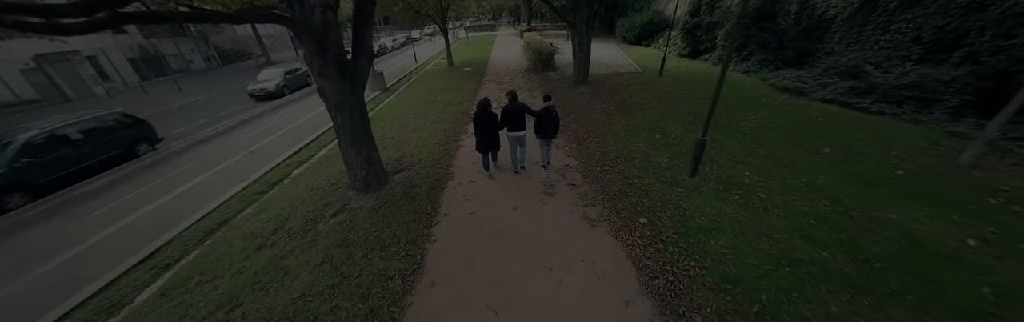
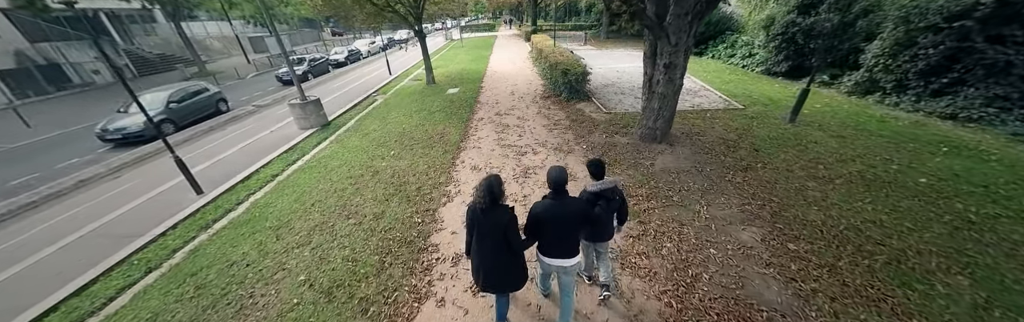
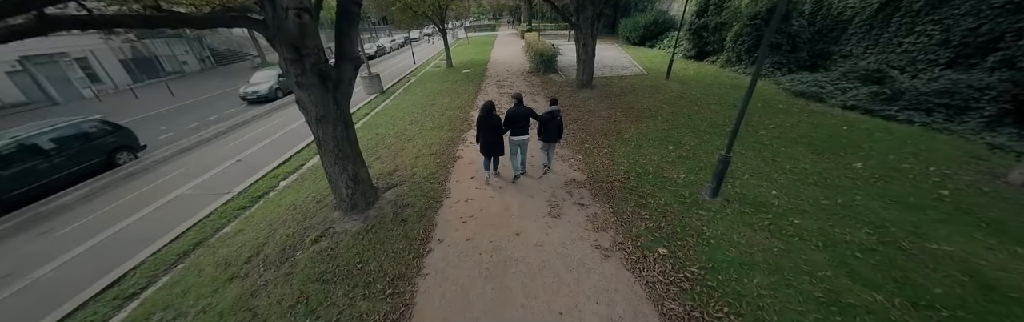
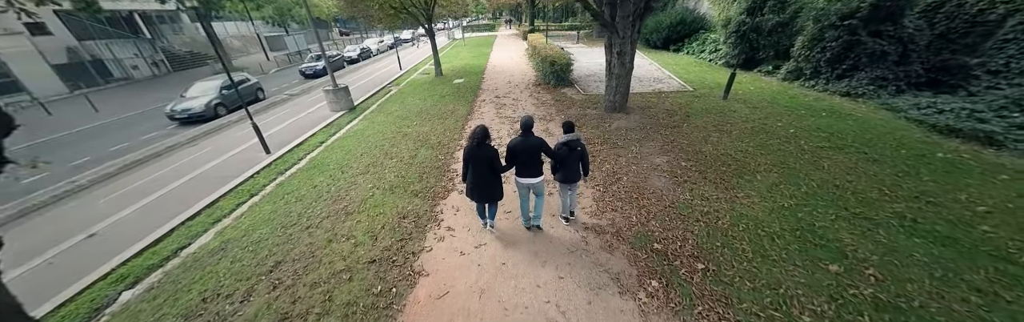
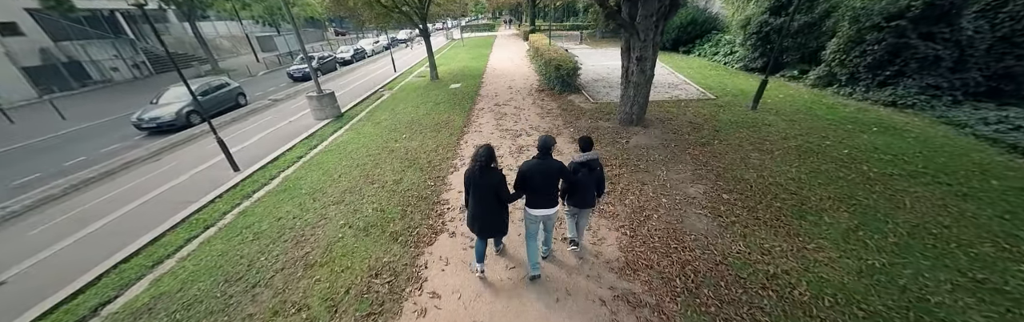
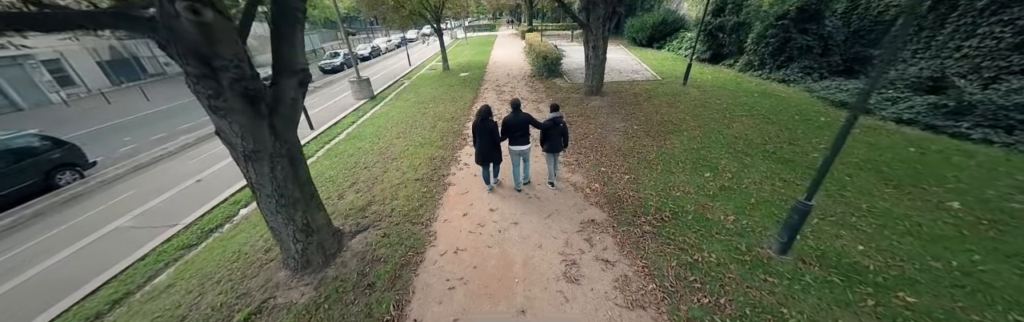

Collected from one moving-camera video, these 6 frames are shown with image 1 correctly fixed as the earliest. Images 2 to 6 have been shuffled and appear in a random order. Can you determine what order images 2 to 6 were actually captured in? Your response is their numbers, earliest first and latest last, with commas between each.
3, 6, 4, 5, 2
